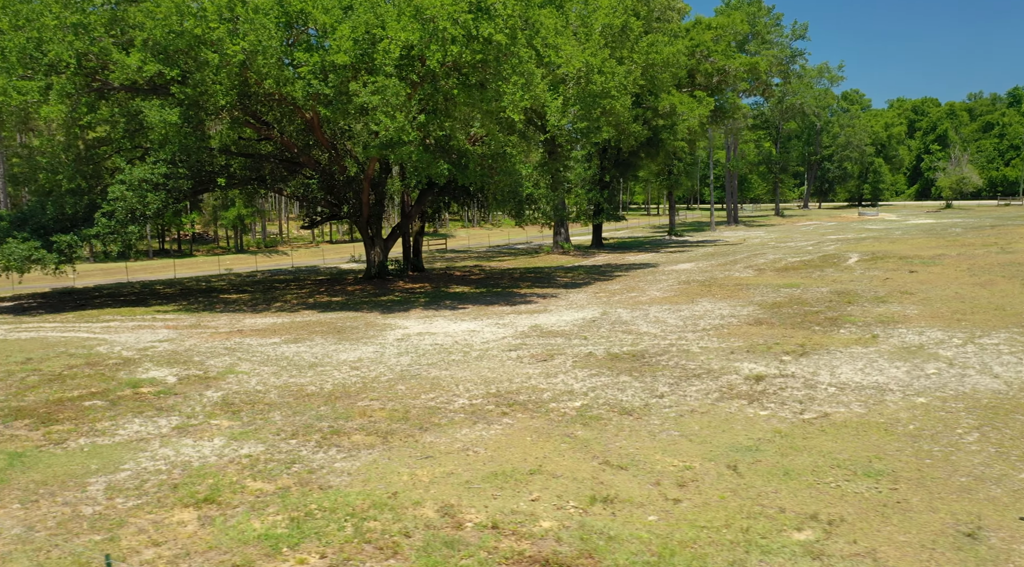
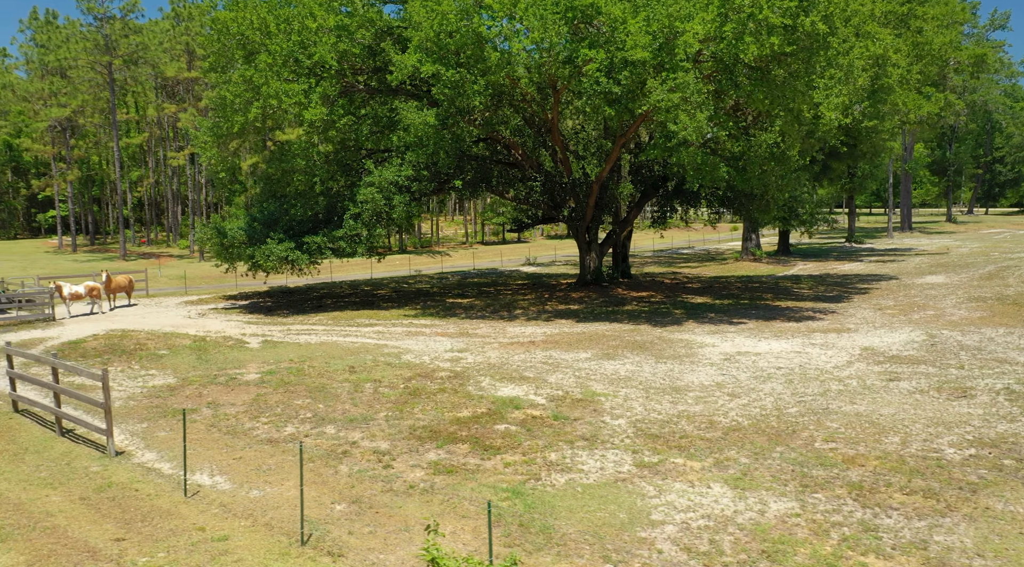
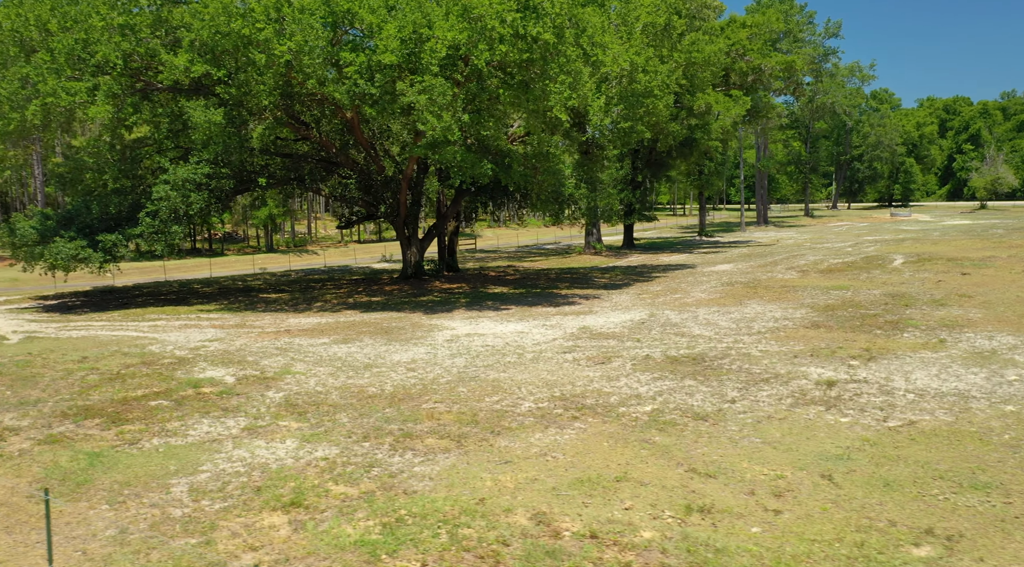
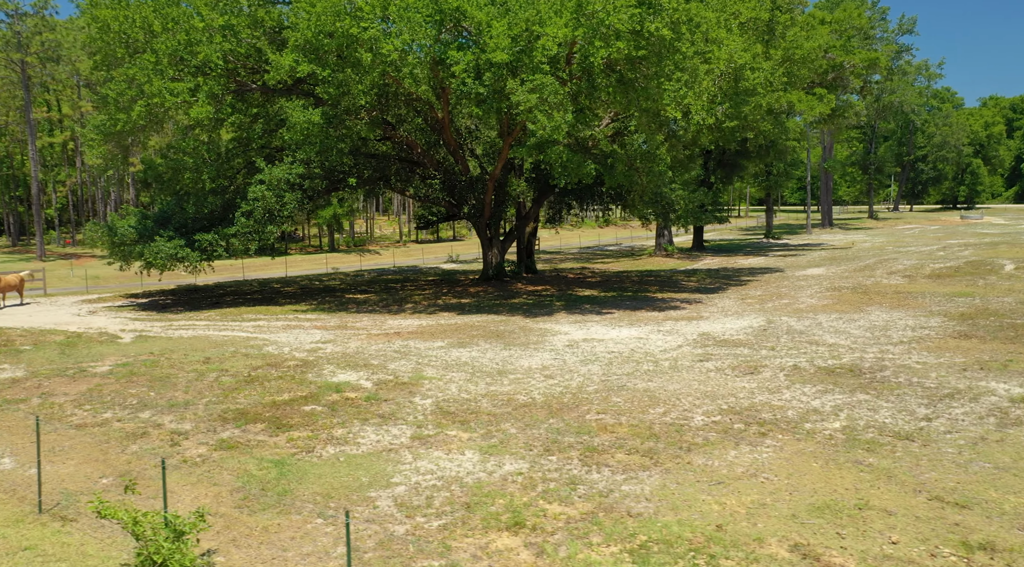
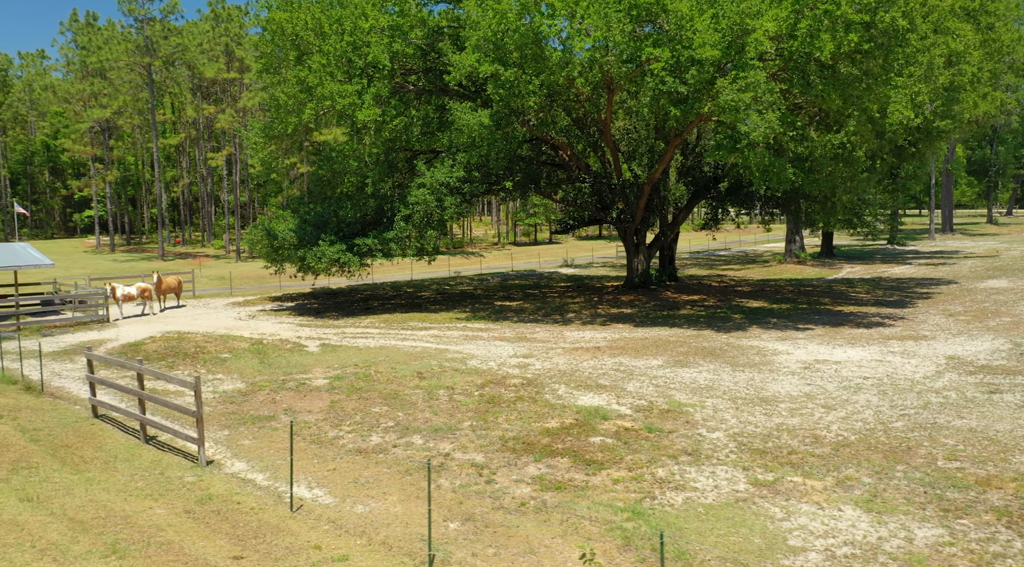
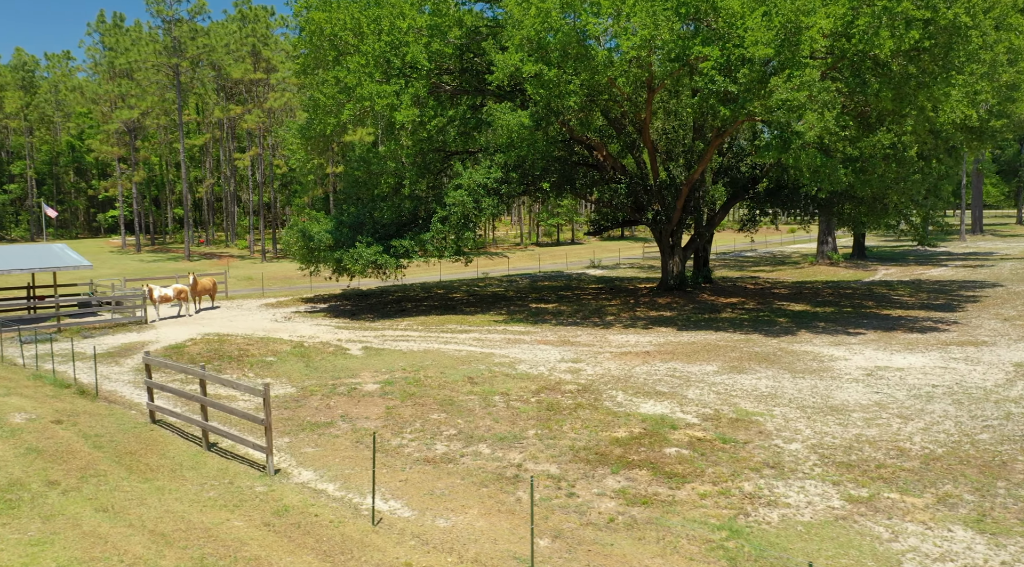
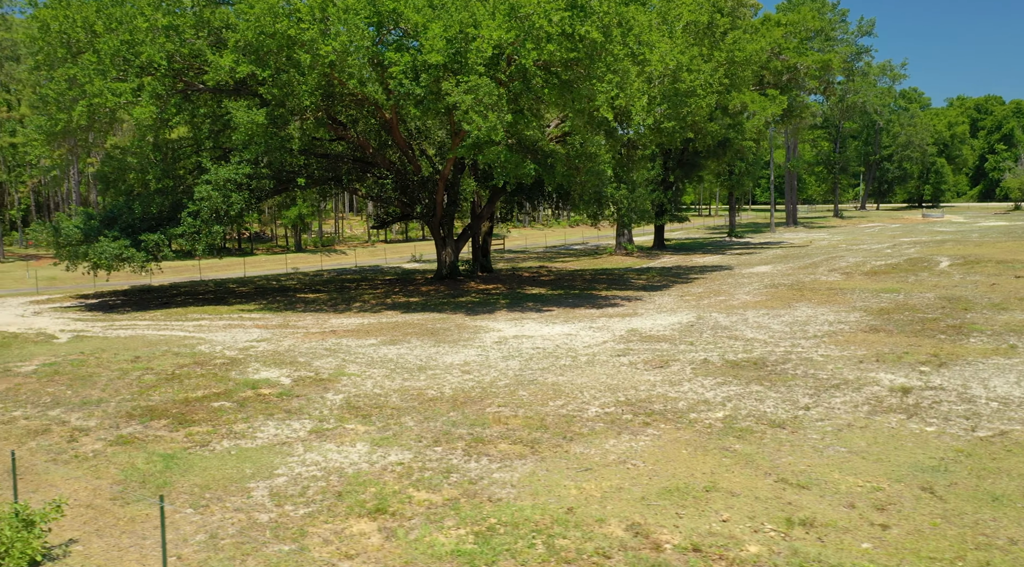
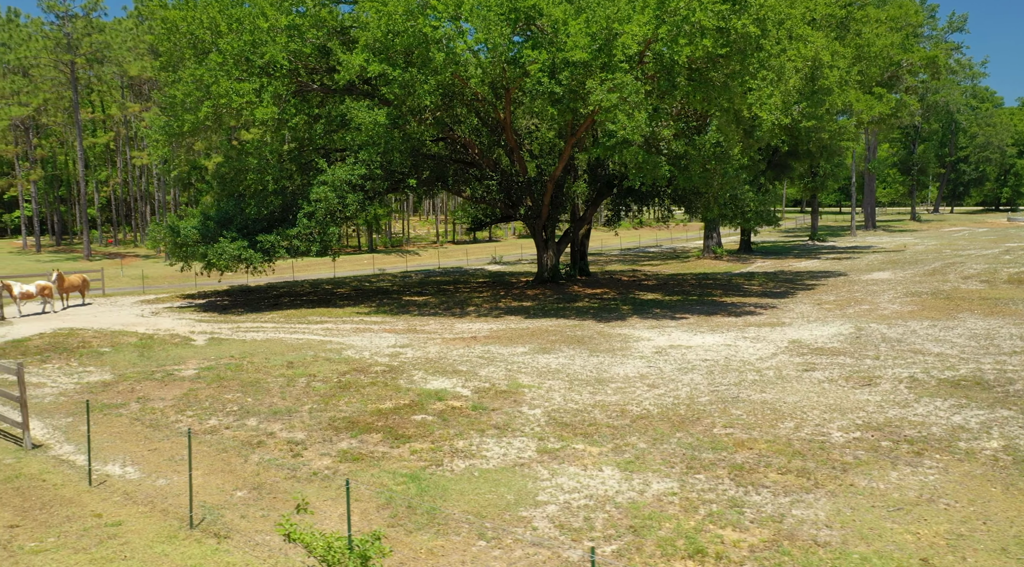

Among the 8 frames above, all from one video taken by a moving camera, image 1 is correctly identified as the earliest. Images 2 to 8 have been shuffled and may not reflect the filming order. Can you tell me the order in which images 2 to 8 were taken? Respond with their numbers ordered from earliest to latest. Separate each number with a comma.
3, 7, 4, 8, 2, 5, 6
